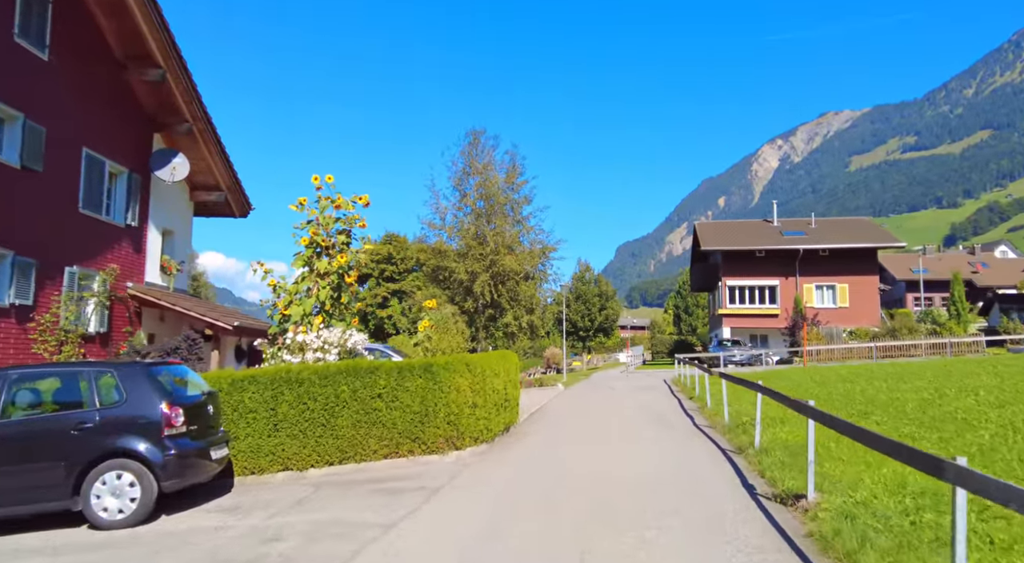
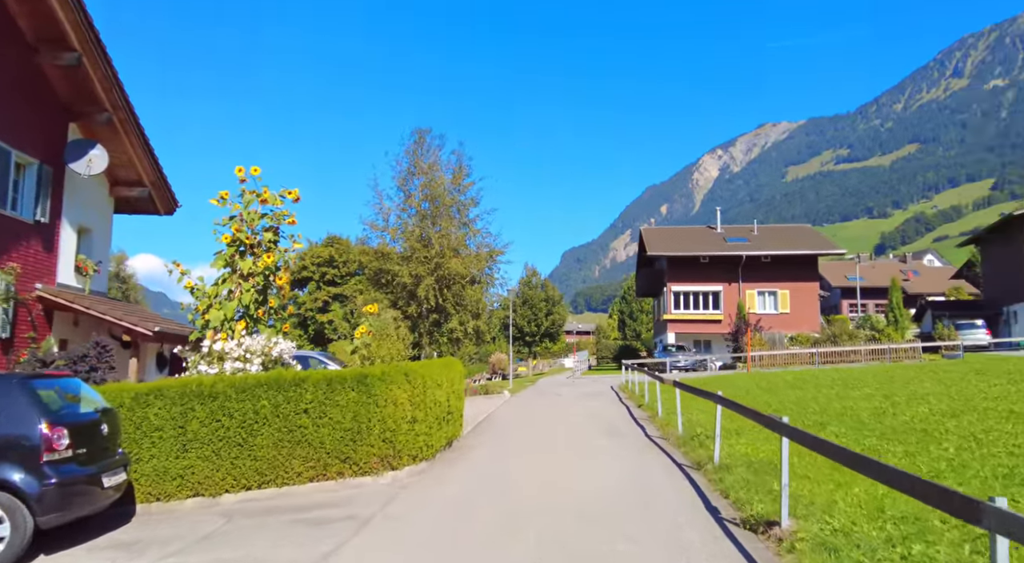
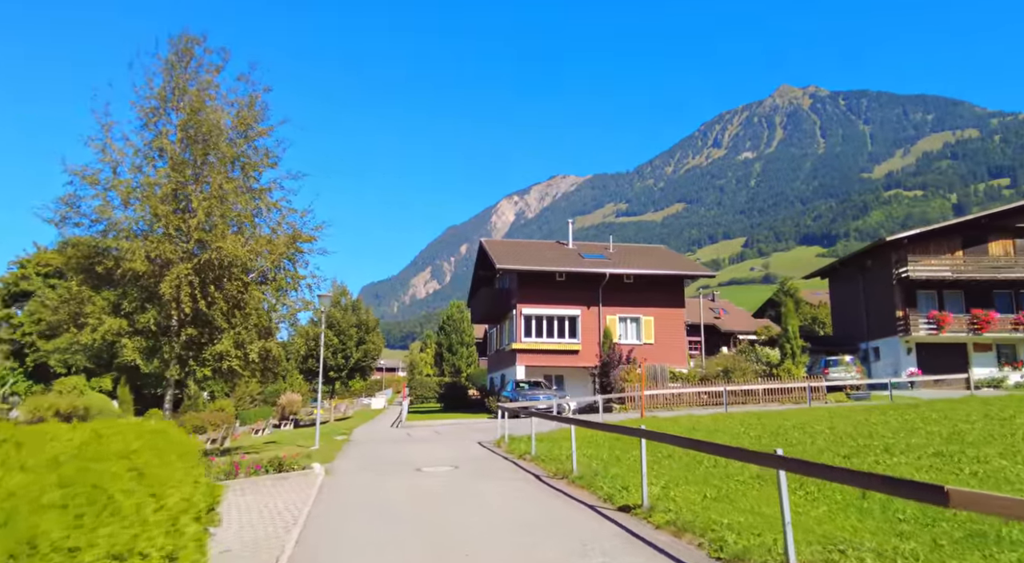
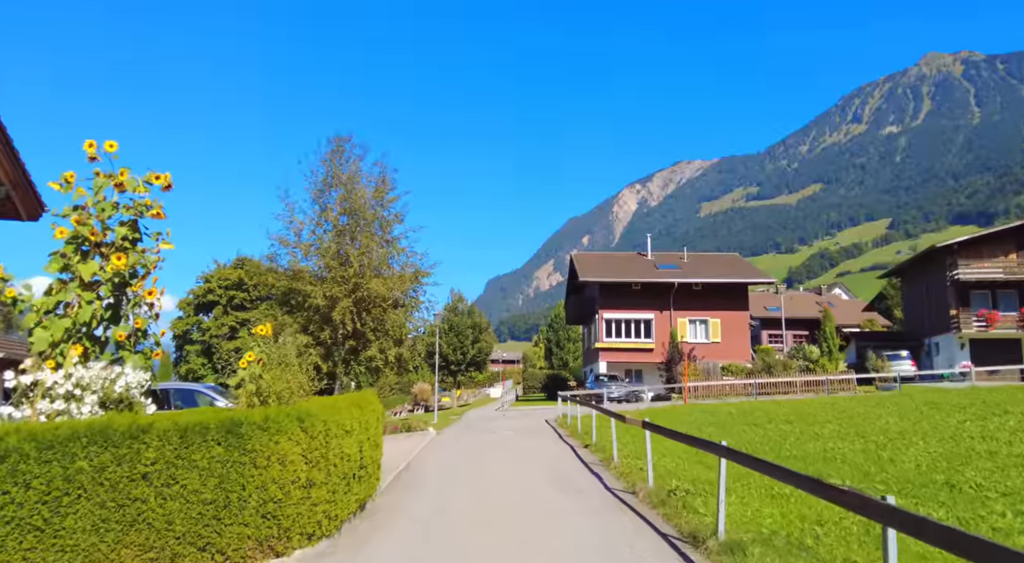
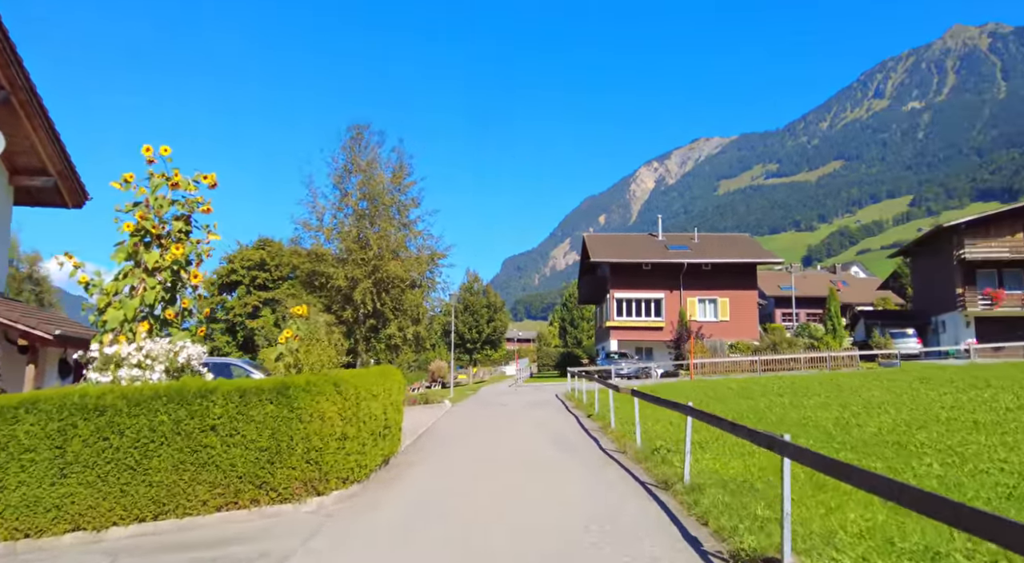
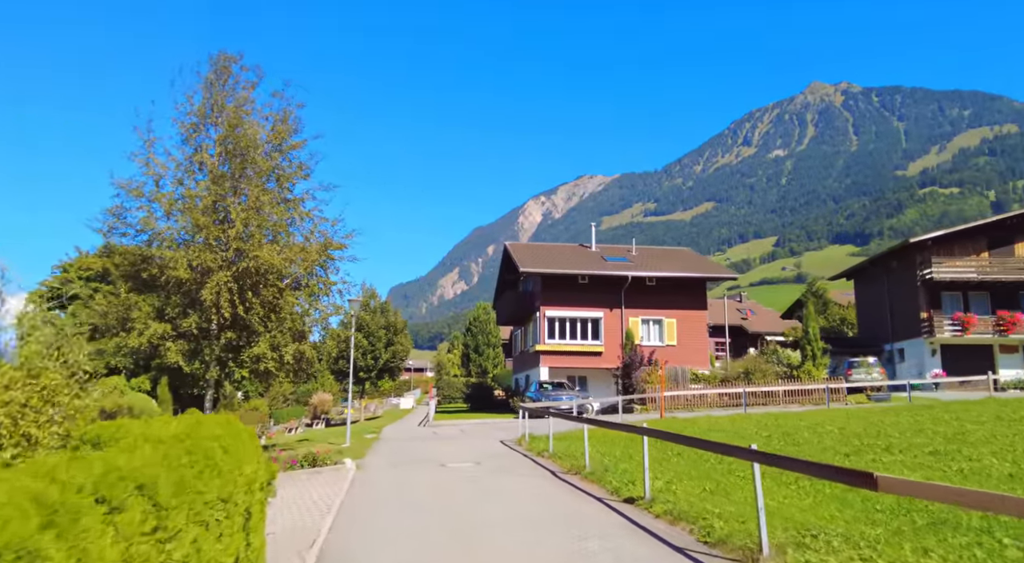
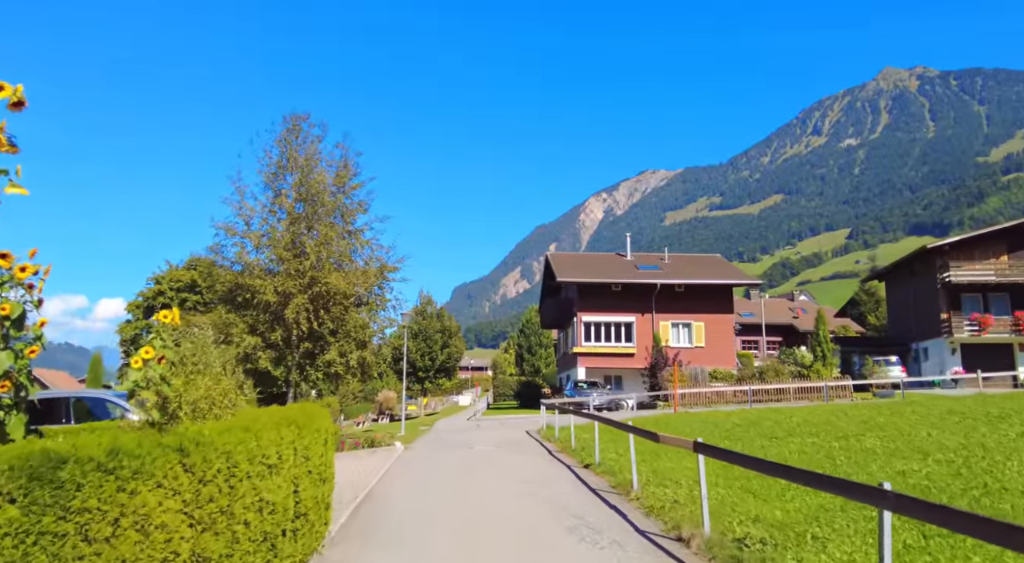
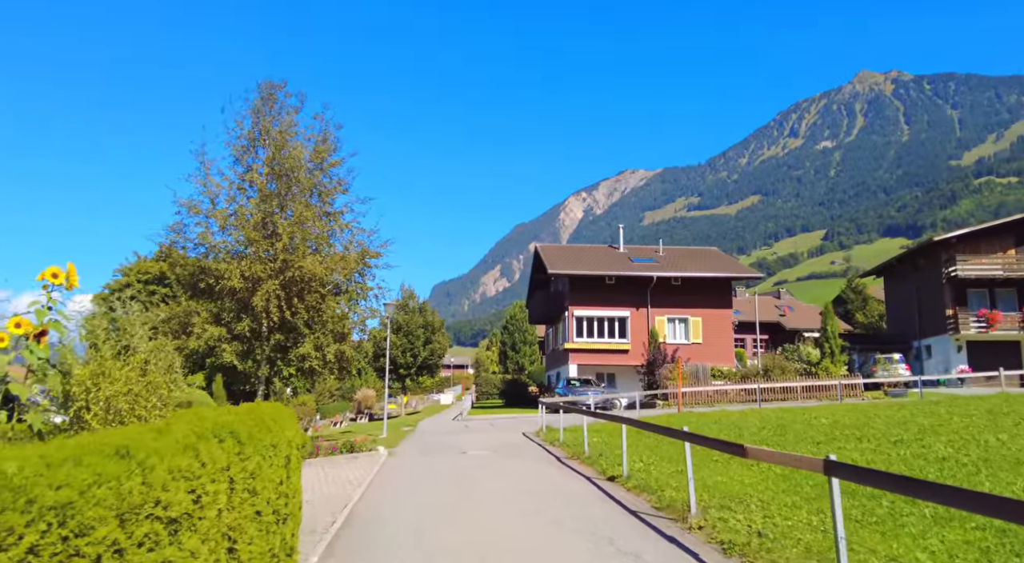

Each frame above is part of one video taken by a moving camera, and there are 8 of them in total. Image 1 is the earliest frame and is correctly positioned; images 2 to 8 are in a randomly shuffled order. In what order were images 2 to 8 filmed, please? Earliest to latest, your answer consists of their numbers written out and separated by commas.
2, 5, 4, 7, 8, 6, 3
